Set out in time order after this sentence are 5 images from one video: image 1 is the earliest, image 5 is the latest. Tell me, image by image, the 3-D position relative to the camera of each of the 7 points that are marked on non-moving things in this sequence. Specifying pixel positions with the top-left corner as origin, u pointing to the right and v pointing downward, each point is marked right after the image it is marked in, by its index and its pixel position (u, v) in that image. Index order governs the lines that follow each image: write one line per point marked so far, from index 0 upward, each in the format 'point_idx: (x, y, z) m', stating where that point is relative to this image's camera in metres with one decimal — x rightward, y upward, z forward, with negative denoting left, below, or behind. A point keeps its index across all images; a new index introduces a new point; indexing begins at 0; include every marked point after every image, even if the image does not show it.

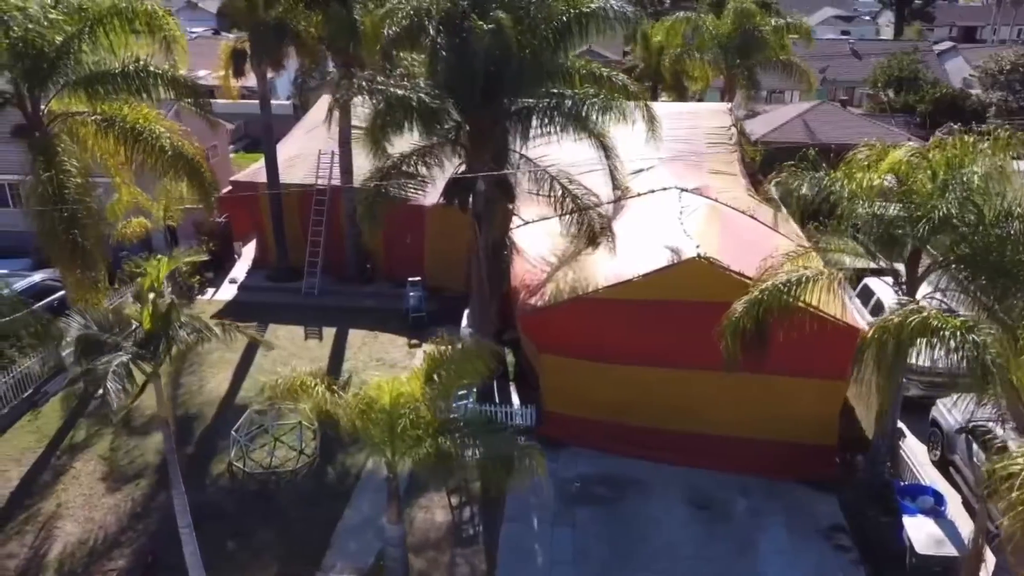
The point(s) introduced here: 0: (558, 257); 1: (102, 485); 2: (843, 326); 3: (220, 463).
0: (+0.7, +0.5, +13.4) m
1: (-5.6, -2.7, +11.8) m
2: (+4.2, -0.5, +11.2) m
3: (-4.1, -2.5, +12.3) m
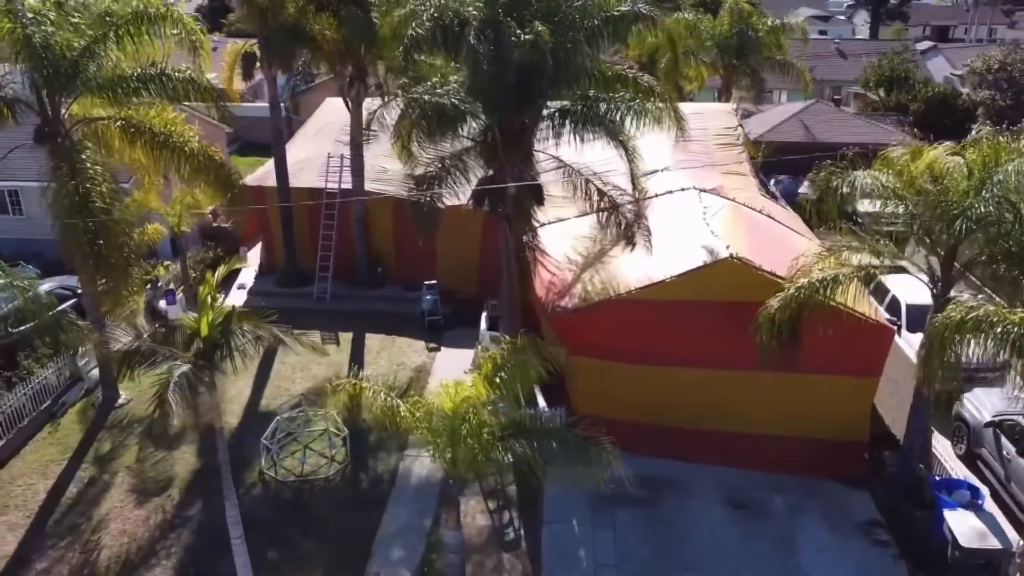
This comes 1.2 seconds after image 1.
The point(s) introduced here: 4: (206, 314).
0: (+1.1, +0.5, +13.5) m
1: (-5.1, -2.8, +11.6) m
2: (+4.7, -0.5, +11.4) m
3: (-3.6, -2.6, +12.2) m
4: (-2.8, -0.2, +8.2) m
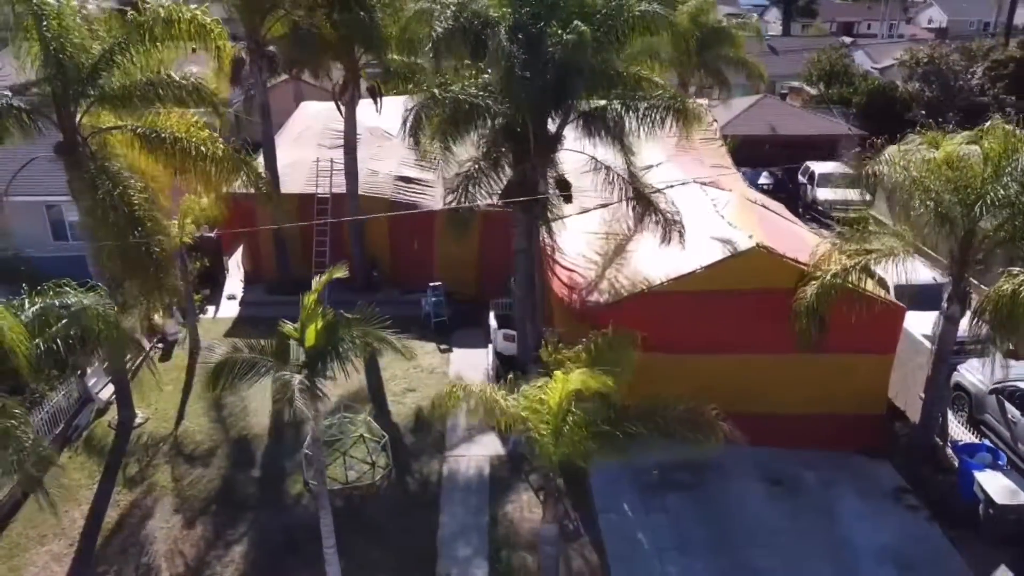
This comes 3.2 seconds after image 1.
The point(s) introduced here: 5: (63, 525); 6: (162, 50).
0: (+1.4, +0.6, +13.8) m
1: (-4.4, -3.0, +11.3) m
2: (+5.3, -0.2, +12.2) m
3: (-3.0, -2.7, +12.0) m
4: (-1.9, -0.3, +8.1) m
5: (-5.8, -3.0, +11.1) m
6: (-4.8, +3.2, +11.6) m
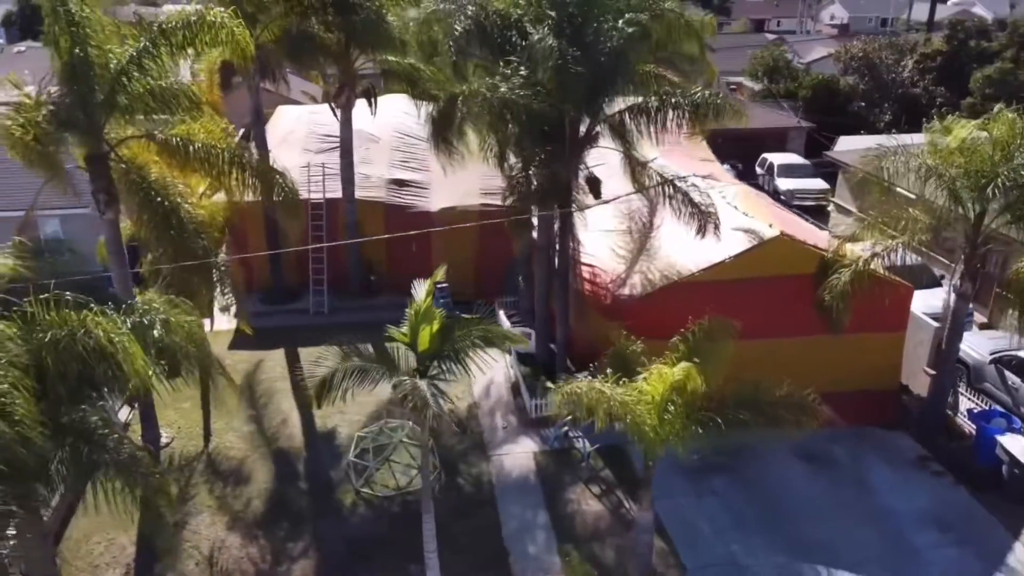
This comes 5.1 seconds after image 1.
0: (+1.8, +0.7, +14.1) m
1: (-3.5, -3.1, +11.0) m
2: (+5.8, 0.0, +12.9) m
3: (-2.3, -2.8, +11.8) m
4: (-0.8, -0.3, +8.1) m
5: (-4.9, -3.2, +10.6) m
6: (-4.2, +3.0, +11.2) m
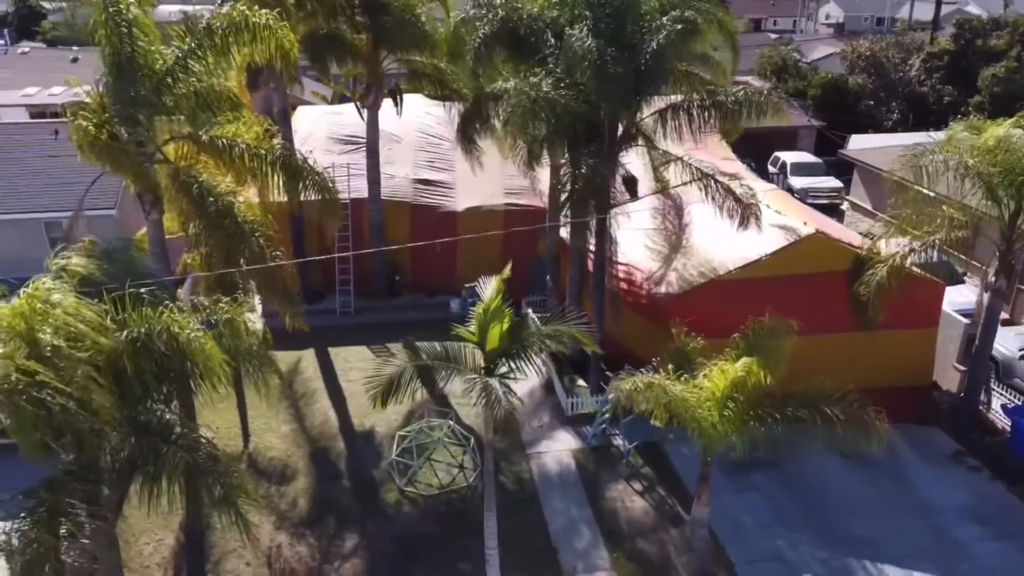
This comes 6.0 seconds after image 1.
0: (+2.3, +0.7, +14.2) m
1: (-2.9, -3.1, +11.0) m
2: (+6.4, +0.1, +13.0) m
3: (-1.7, -2.8, +11.8) m
4: (-0.2, -0.3, +8.1) m
5: (-4.3, -3.3, +10.6) m
6: (-3.7, +3.0, +11.2) m
